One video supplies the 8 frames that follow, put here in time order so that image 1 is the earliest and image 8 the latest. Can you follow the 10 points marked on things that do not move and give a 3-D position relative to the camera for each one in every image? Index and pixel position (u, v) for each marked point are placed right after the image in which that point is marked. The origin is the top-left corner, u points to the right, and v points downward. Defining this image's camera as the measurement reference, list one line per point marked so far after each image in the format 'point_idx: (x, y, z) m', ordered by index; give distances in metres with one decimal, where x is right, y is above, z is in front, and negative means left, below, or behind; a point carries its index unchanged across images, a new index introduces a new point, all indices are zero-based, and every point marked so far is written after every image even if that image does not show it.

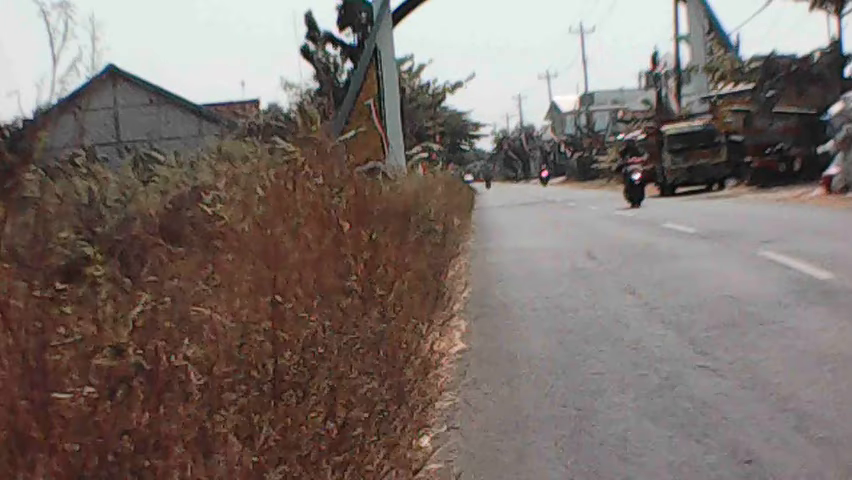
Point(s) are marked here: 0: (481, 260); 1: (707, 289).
0: (+0.7, -0.3, +15.3) m
1: (+2.5, -0.4, +9.7) m
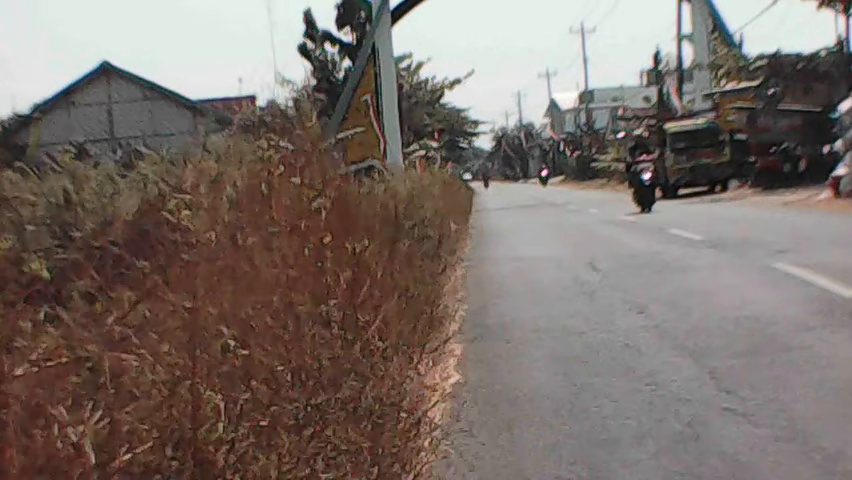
0: (+0.7, -0.4, +14.7) m
1: (+2.4, -0.6, +9.1) m
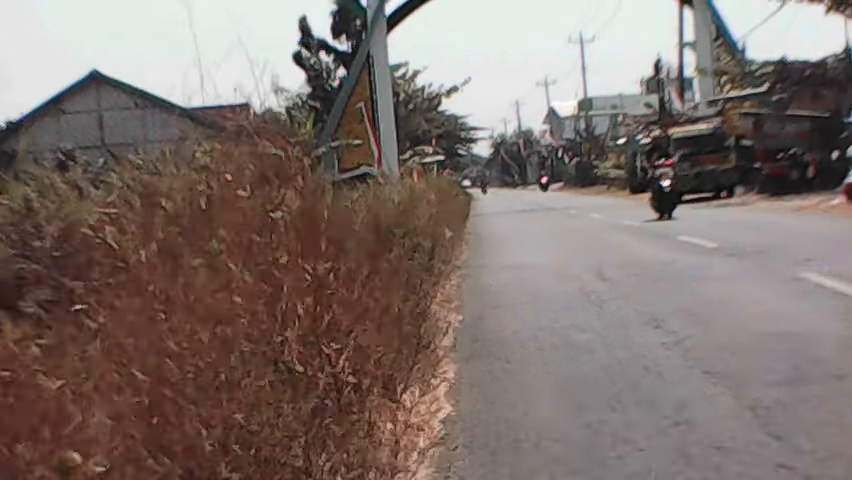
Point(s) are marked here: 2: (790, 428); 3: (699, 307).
0: (+0.6, -0.5, +13.6) m
1: (+2.3, -0.6, +8.0) m
2: (+1.6, -0.8, +5.0) m
3: (+2.2, -0.6, +9.0) m
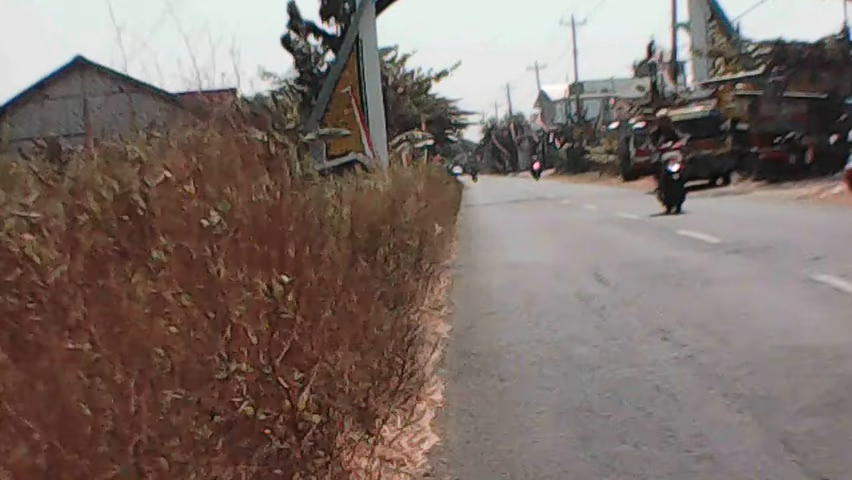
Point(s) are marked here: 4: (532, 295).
0: (+0.5, -0.4, +12.9) m
1: (+2.2, -0.6, +7.3) m
2: (+1.5, -0.9, +4.3) m
3: (+2.1, -0.5, +8.3) m
4: (+1.0, -0.5, +10.9) m
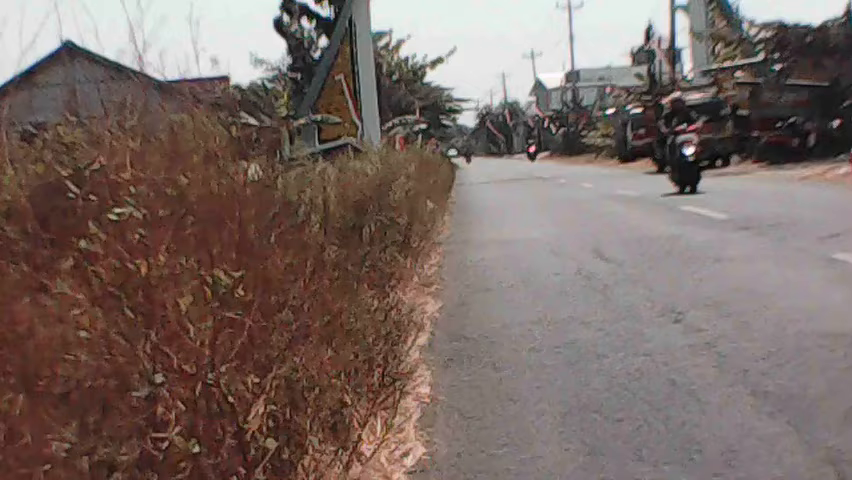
0: (+0.4, -0.2, +12.2) m
1: (+2.2, -0.5, +6.6) m
2: (+1.5, -0.8, +3.6) m
3: (+2.0, -0.4, +7.6) m
4: (+0.9, -0.3, +10.2) m
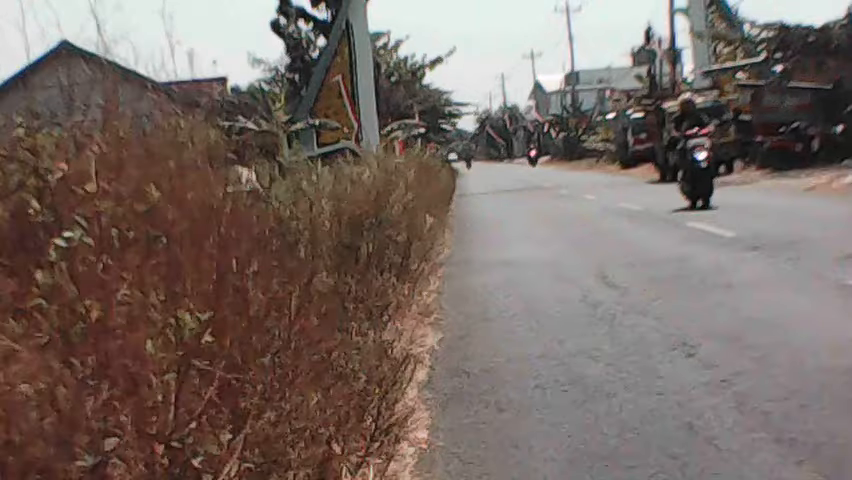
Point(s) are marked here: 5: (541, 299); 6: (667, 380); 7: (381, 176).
0: (+0.3, -0.4, +11.8) m
1: (+2.1, -0.6, +6.2) m
2: (+1.5, -0.9, +3.2) m
3: (+2.0, -0.6, +7.3) m
4: (+0.9, -0.5, +9.9) m
5: (+1.0, -0.5, +9.9) m
6: (+1.3, -0.7, +5.9) m
7: (-0.4, +0.6, +10.3) m
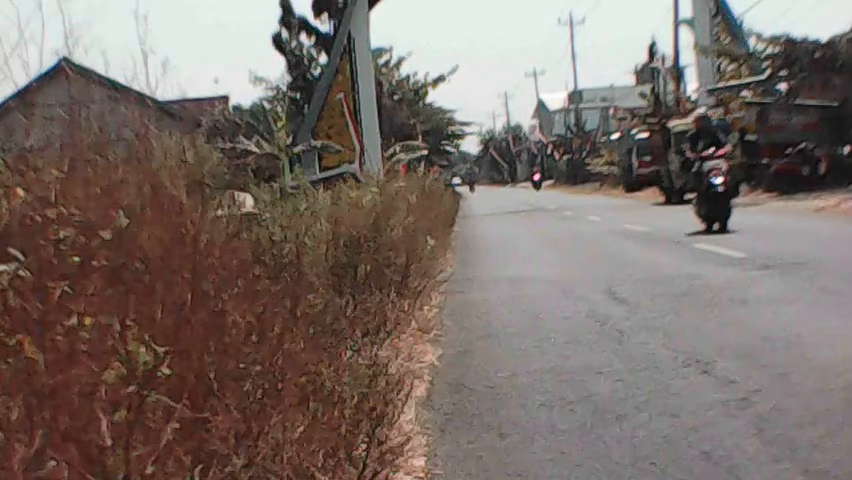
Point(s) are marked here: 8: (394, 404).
0: (+0.4, -0.6, +11.4) m
1: (+2.1, -0.7, +5.9) m
2: (+1.5, -0.9, +2.8) m
3: (+2.0, -0.6, +6.9) m
4: (+0.9, -0.6, +9.5) m
5: (+1.0, -0.6, +9.5) m
6: (+1.2, -0.8, +5.5) m
7: (-0.4, +0.4, +10.0) m
8: (-0.1, -0.7, +5.0) m
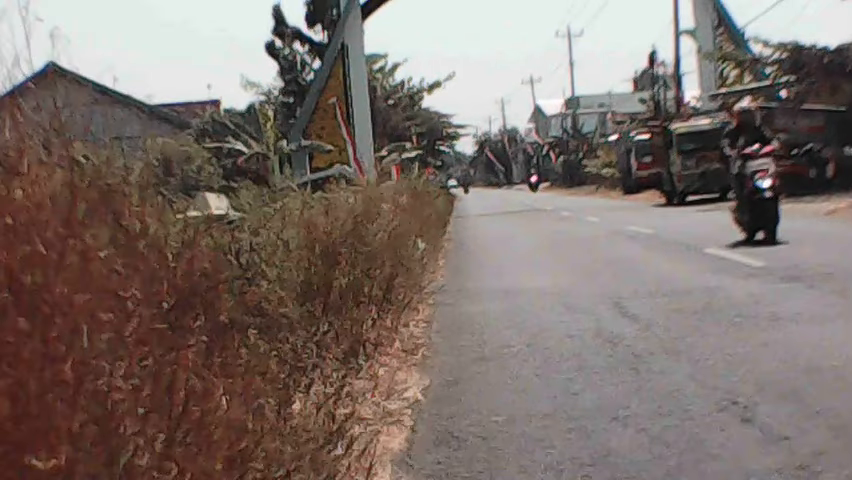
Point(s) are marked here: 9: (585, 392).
0: (+0.2, -0.7, +10.3) m
1: (+2.0, -0.8, +4.7) m
2: (+1.4, -1.0, +1.7) m
3: (+1.9, -0.7, +5.7) m
4: (+0.8, -0.7, +8.3) m
5: (+0.9, -0.7, +8.3) m
6: (+1.2, -0.9, +4.4) m
7: (-0.5, +0.3, +8.8) m
8: (-0.2, -0.8, +3.8) m
9: (+0.8, -0.8, +6.0) m
